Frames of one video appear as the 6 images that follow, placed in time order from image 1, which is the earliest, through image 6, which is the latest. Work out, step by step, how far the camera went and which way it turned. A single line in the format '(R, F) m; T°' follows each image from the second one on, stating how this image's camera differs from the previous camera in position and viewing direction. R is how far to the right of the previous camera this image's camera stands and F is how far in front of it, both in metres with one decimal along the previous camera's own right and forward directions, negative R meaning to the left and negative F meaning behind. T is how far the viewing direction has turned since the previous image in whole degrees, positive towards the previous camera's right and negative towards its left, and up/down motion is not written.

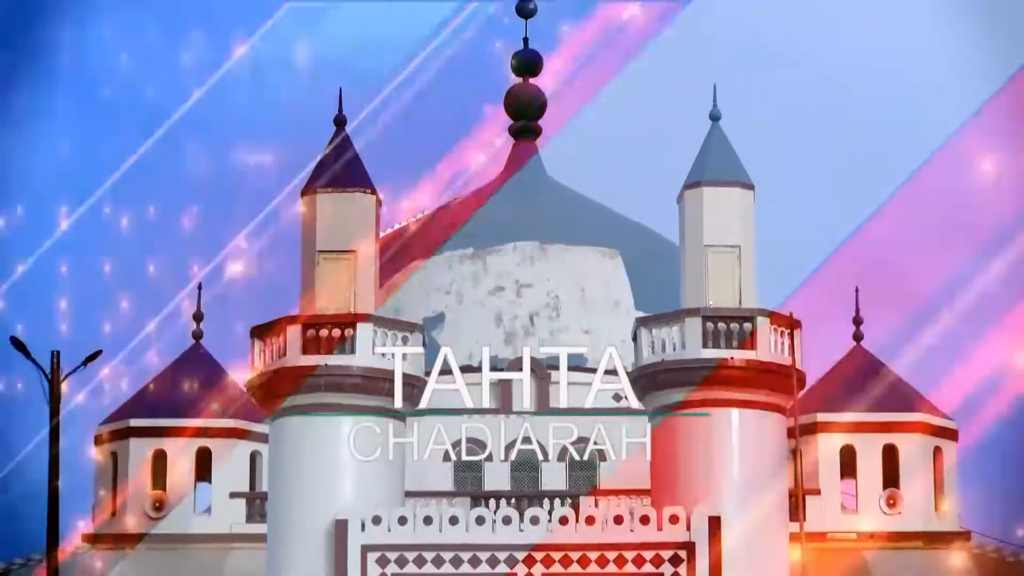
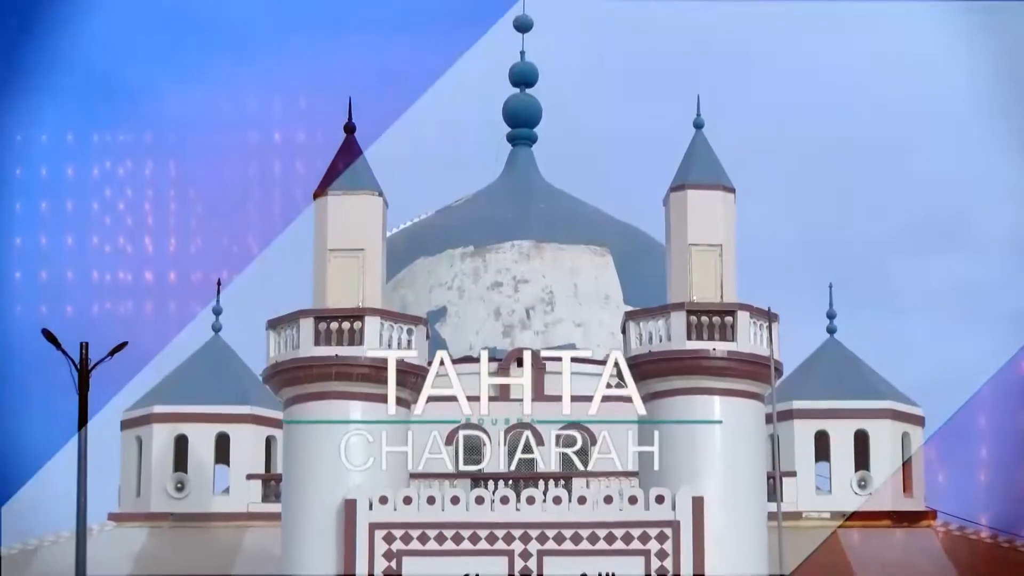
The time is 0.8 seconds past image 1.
(+0.4, -1.4) m; -1°
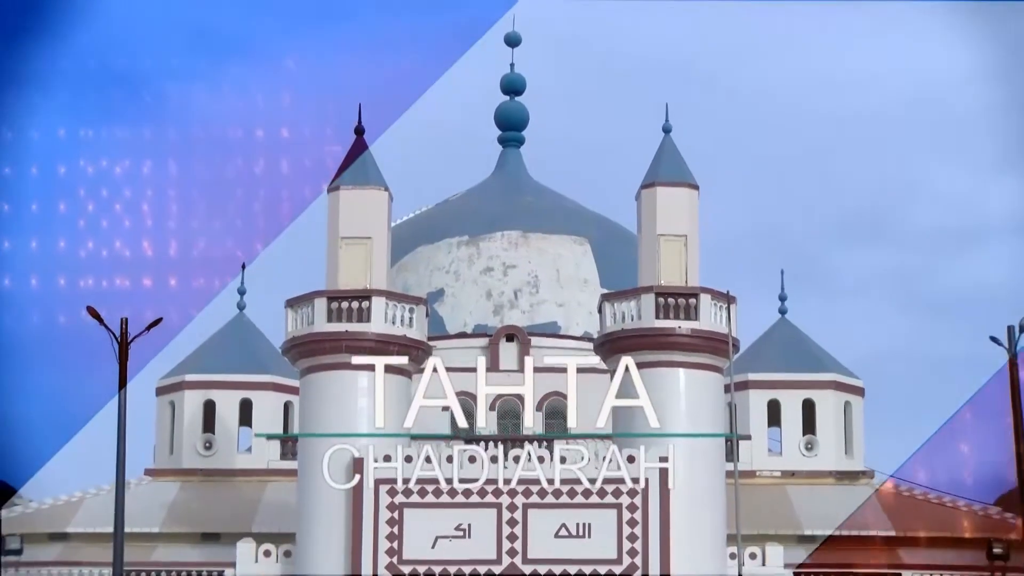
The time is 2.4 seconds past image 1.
(+0.2, -2.8) m; 0°
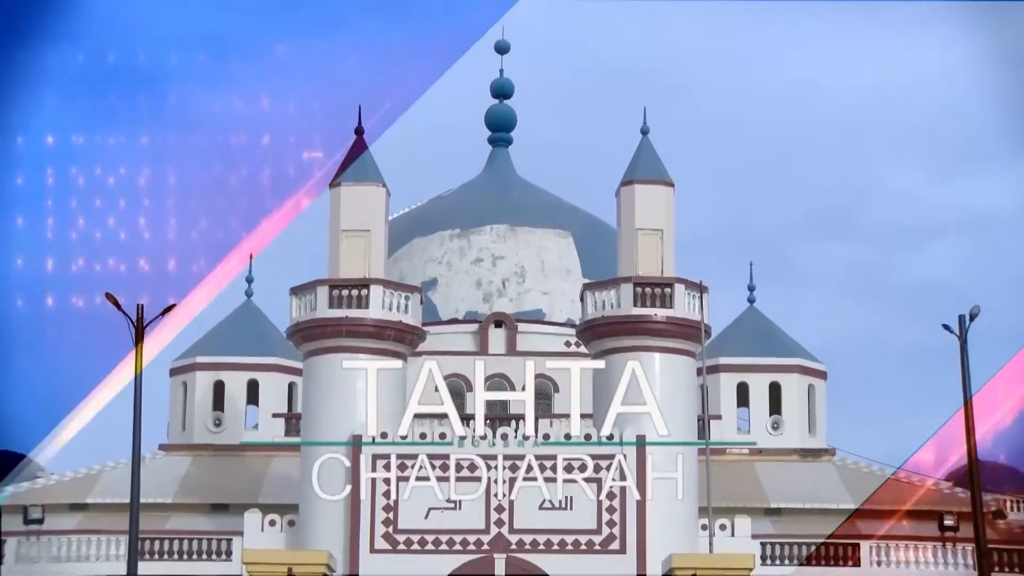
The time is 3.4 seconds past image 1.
(+0.2, -1.8) m; 0°
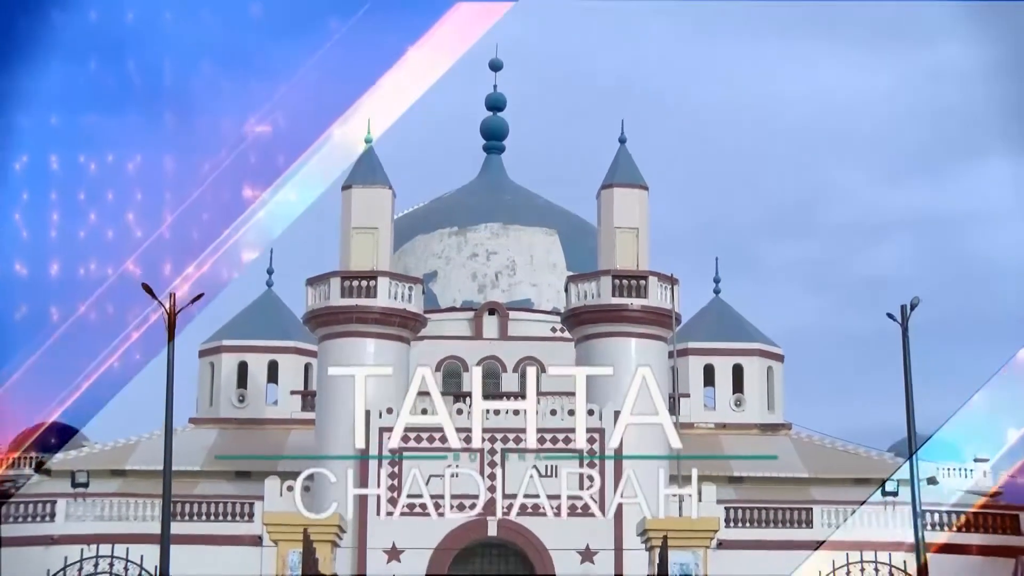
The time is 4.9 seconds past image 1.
(+0.3, -3.1) m; 0°
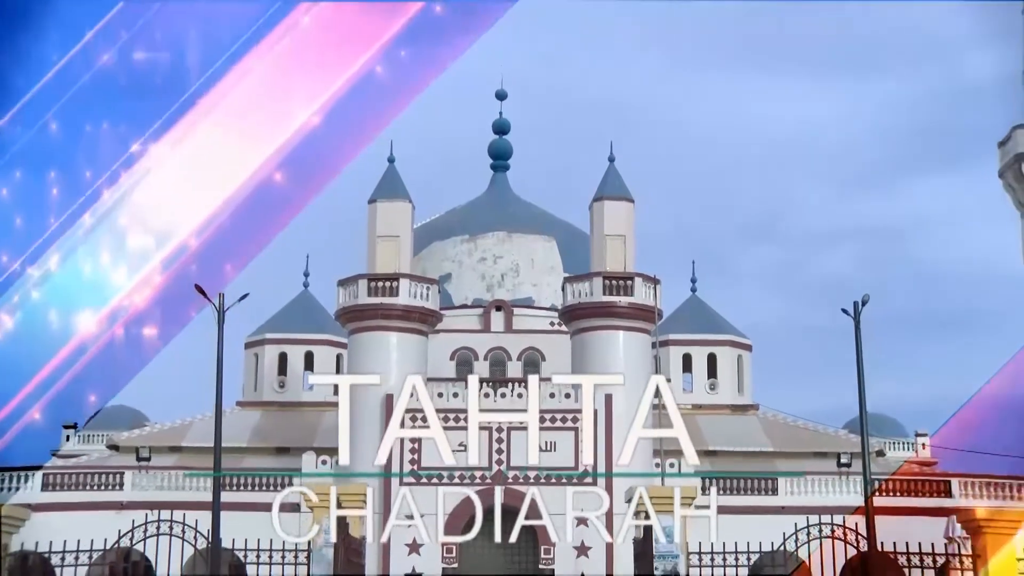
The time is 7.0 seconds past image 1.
(+0.3, -4.3) m; -1°
